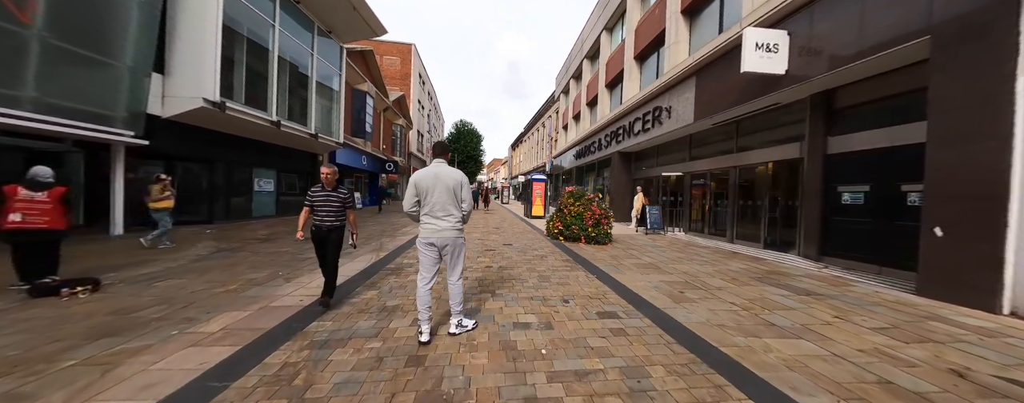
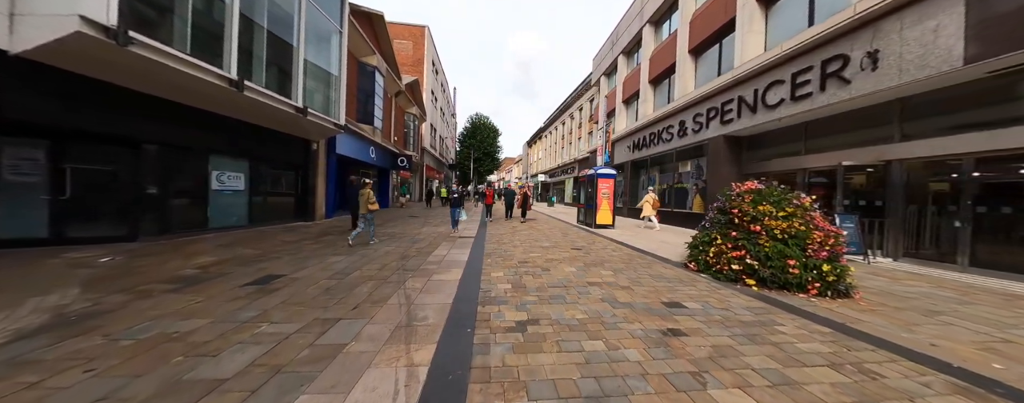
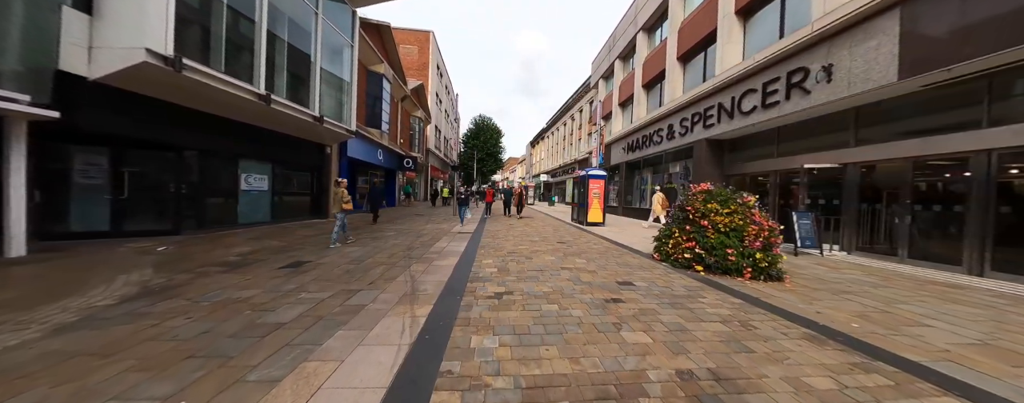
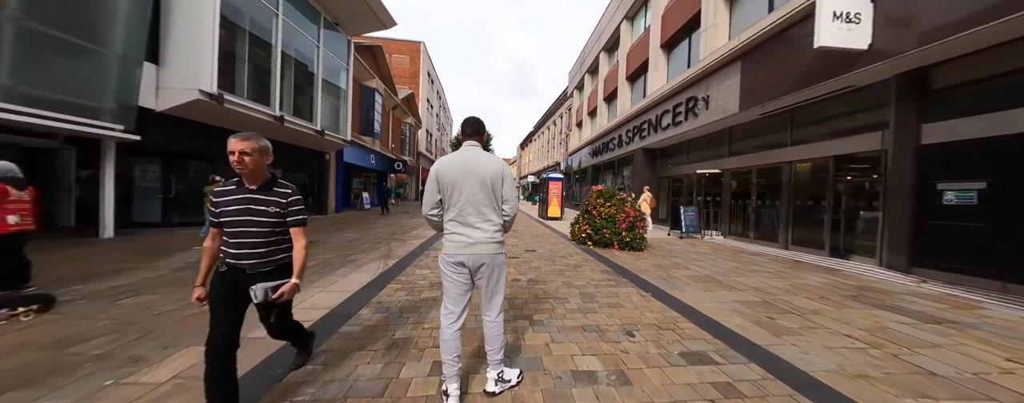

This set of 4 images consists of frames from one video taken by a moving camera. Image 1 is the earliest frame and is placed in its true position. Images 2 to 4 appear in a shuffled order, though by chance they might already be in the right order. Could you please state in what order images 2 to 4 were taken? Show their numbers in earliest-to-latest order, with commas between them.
4, 3, 2
